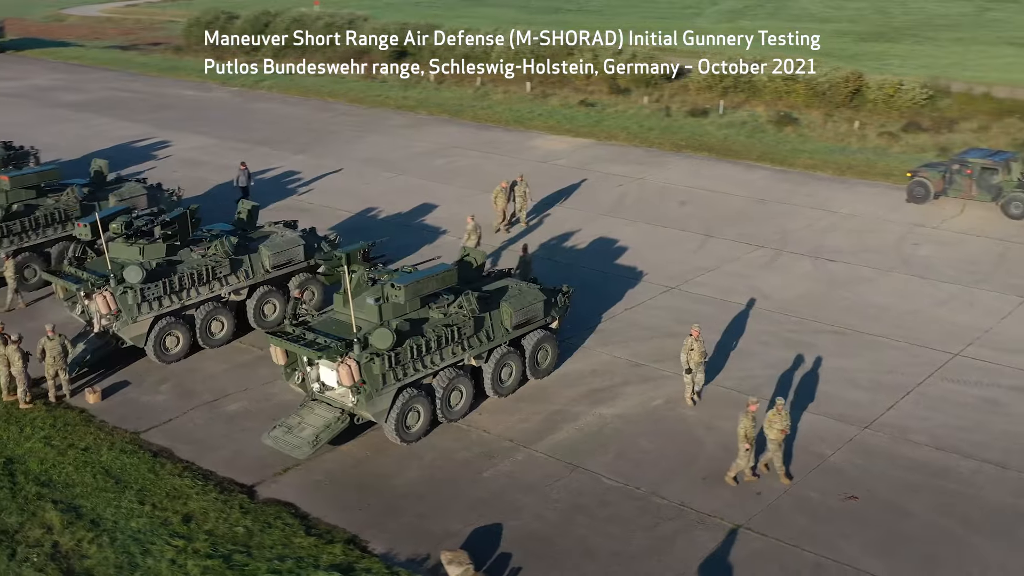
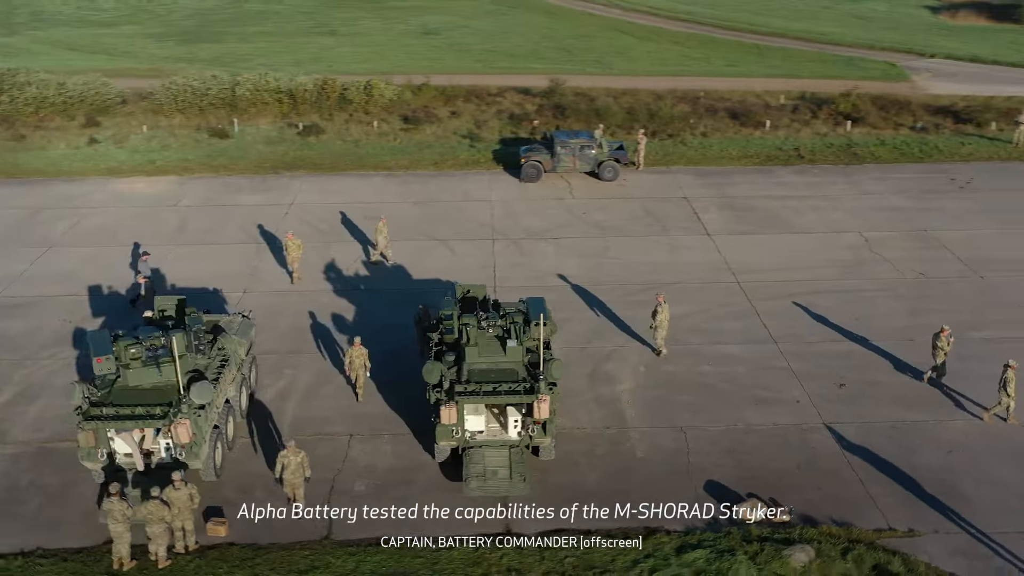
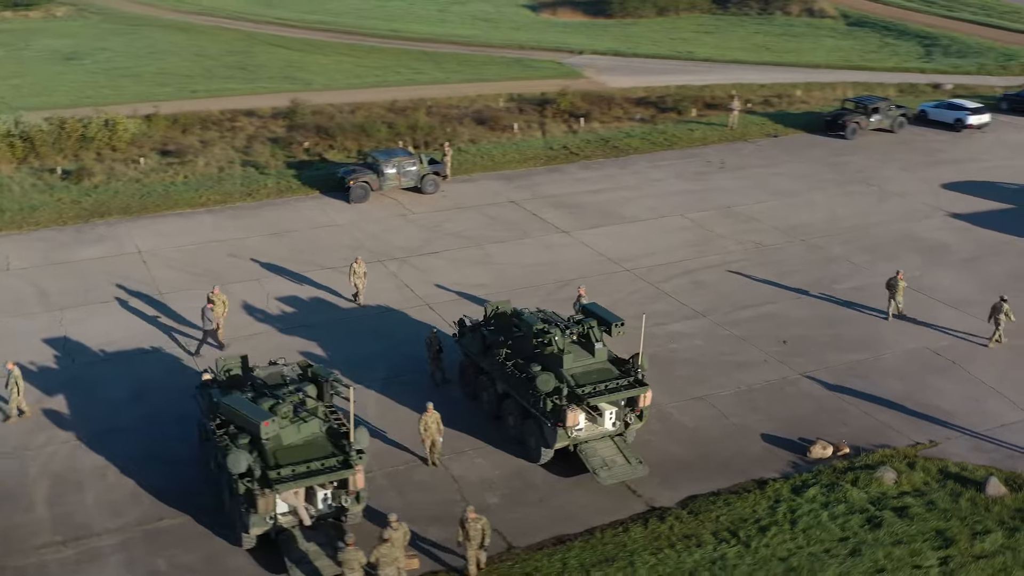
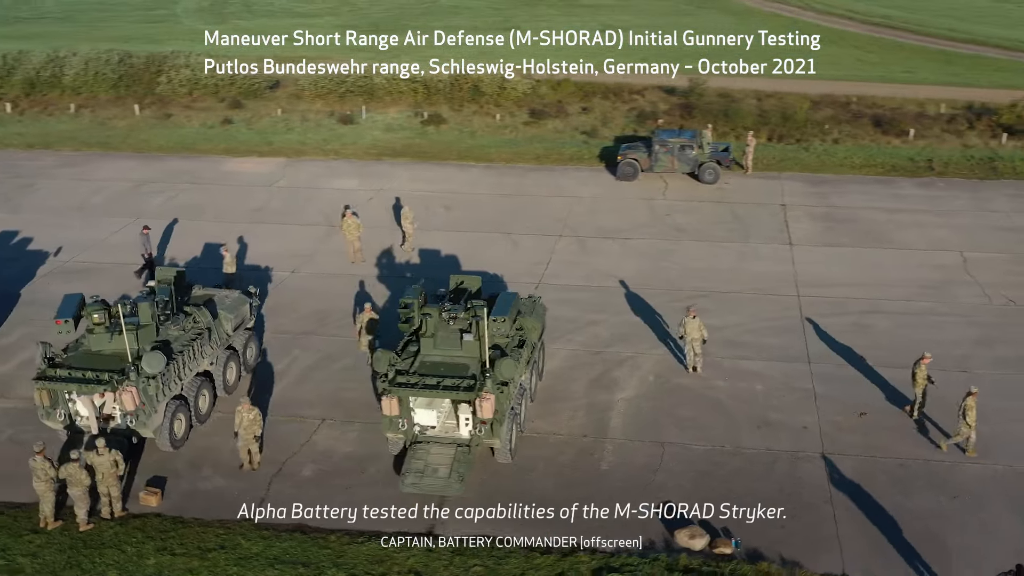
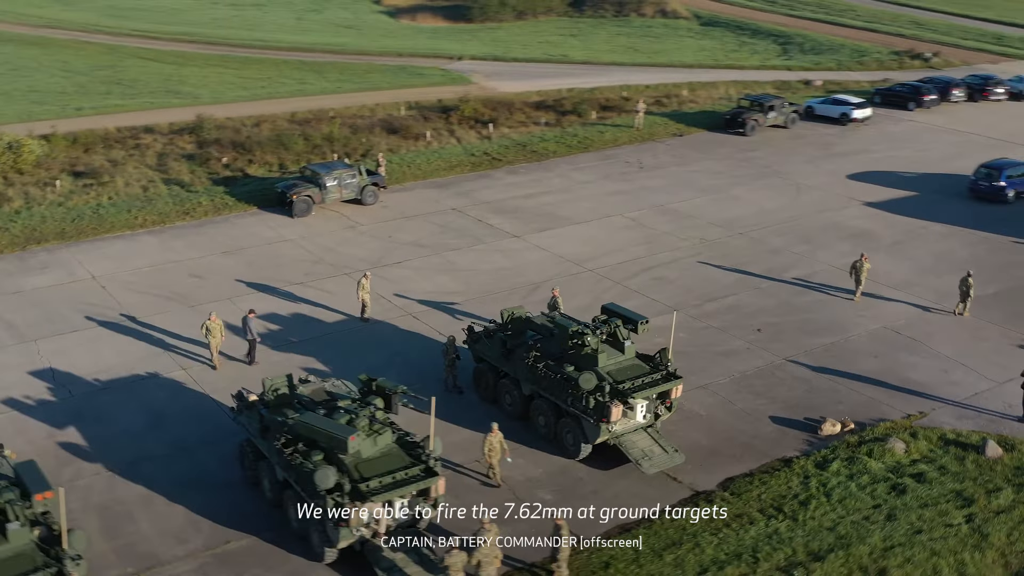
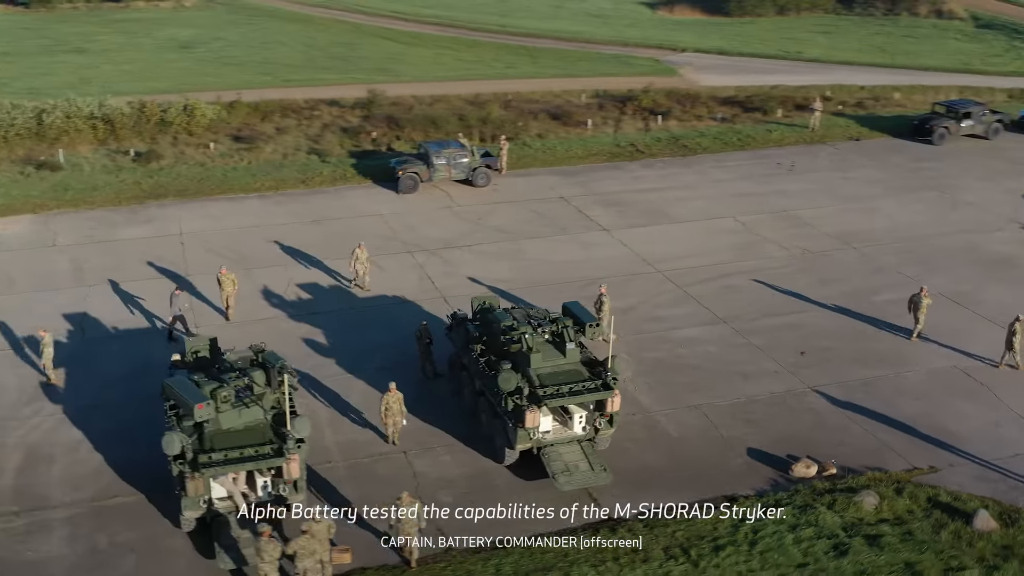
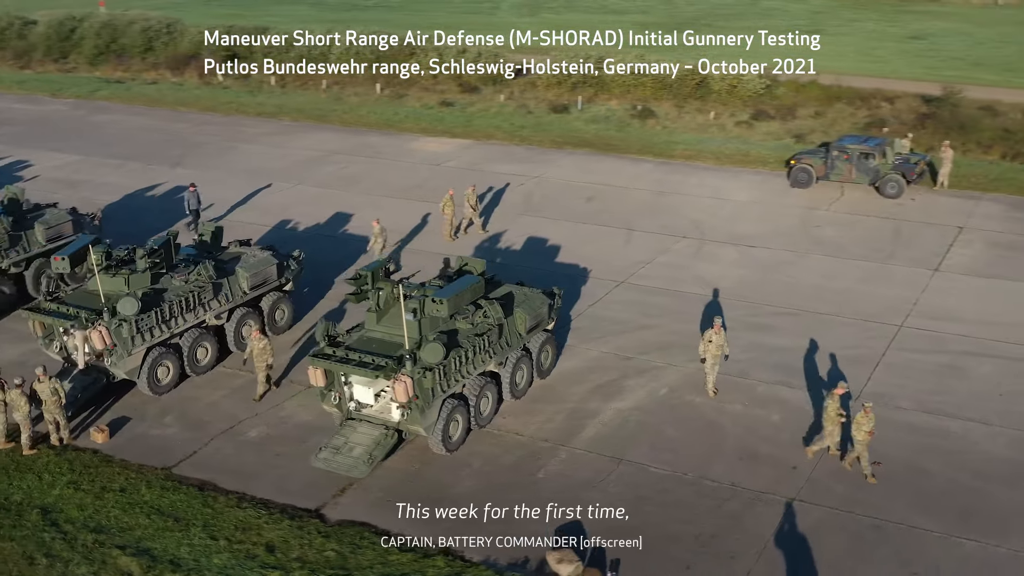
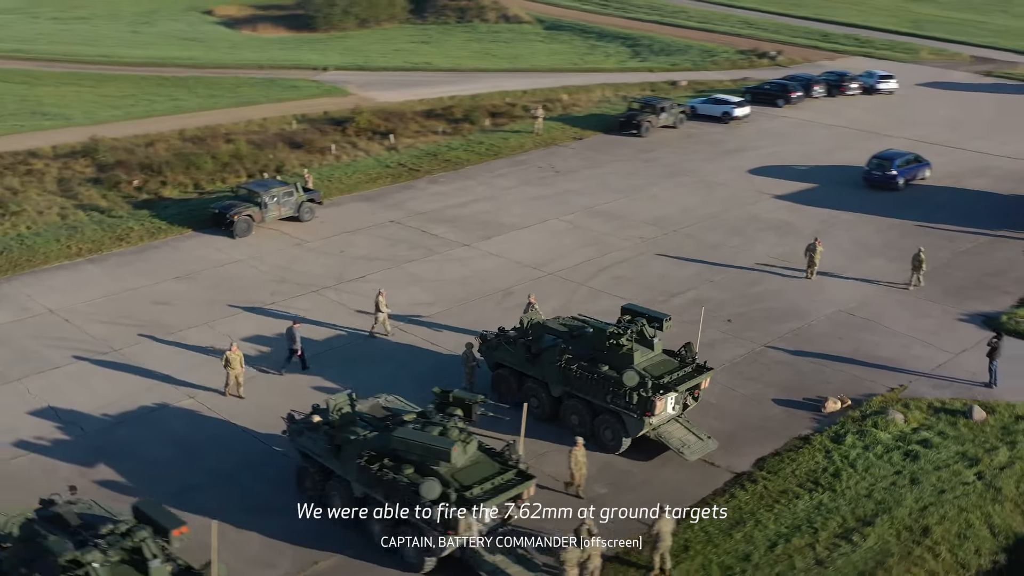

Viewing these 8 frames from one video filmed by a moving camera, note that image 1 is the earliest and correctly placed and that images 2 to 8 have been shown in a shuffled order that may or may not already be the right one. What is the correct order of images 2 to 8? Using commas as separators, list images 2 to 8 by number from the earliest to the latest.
7, 4, 2, 6, 3, 5, 8
